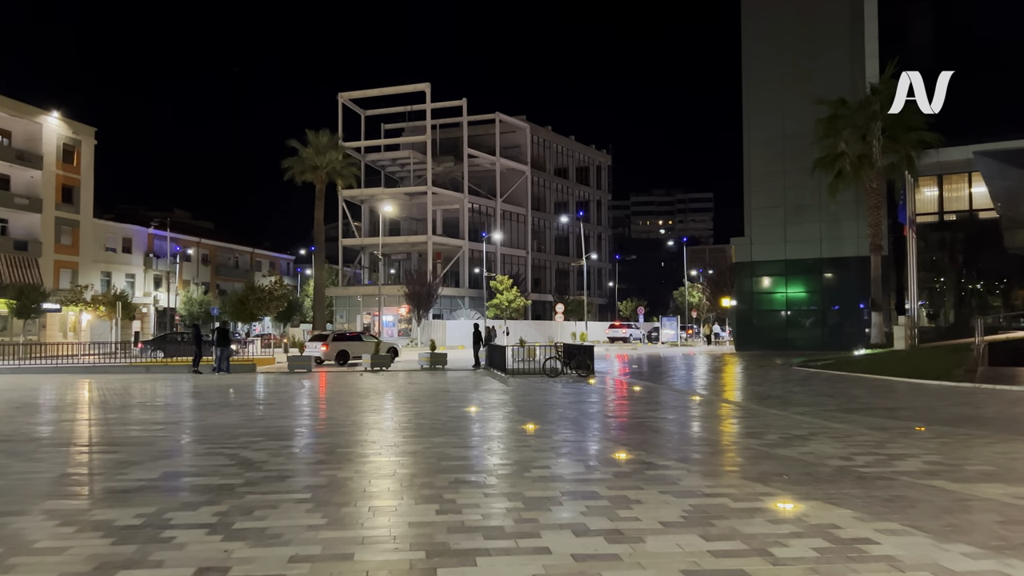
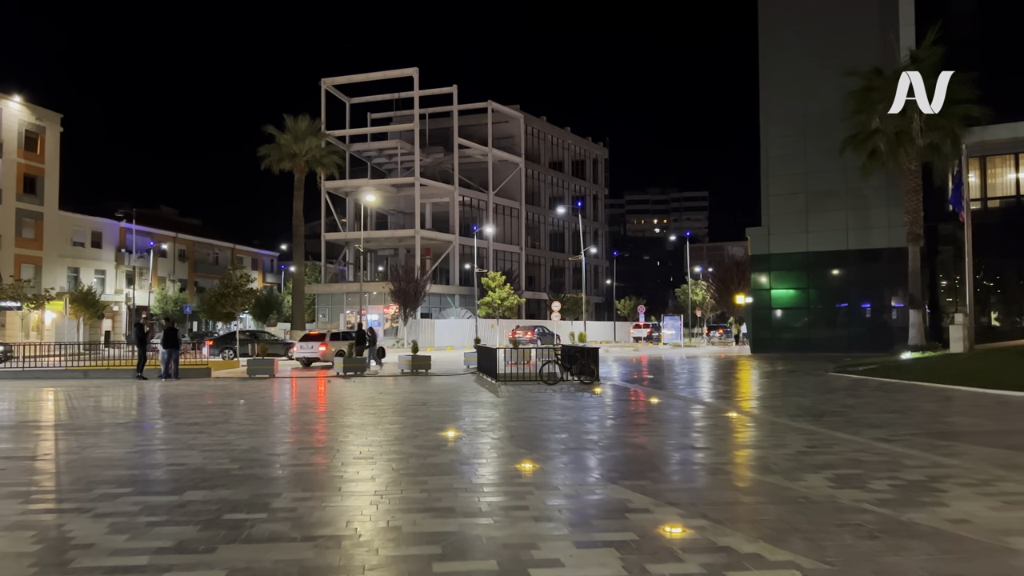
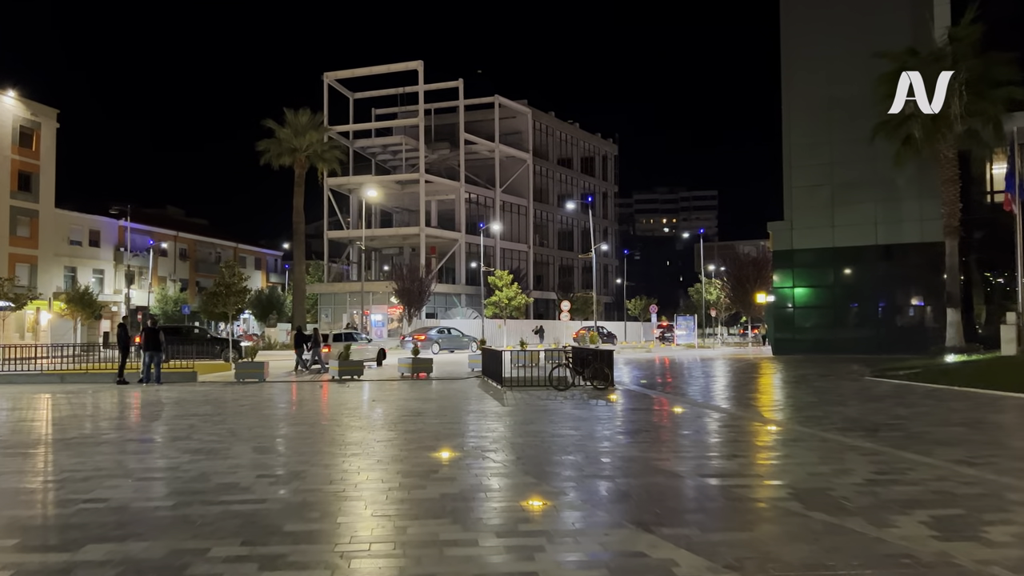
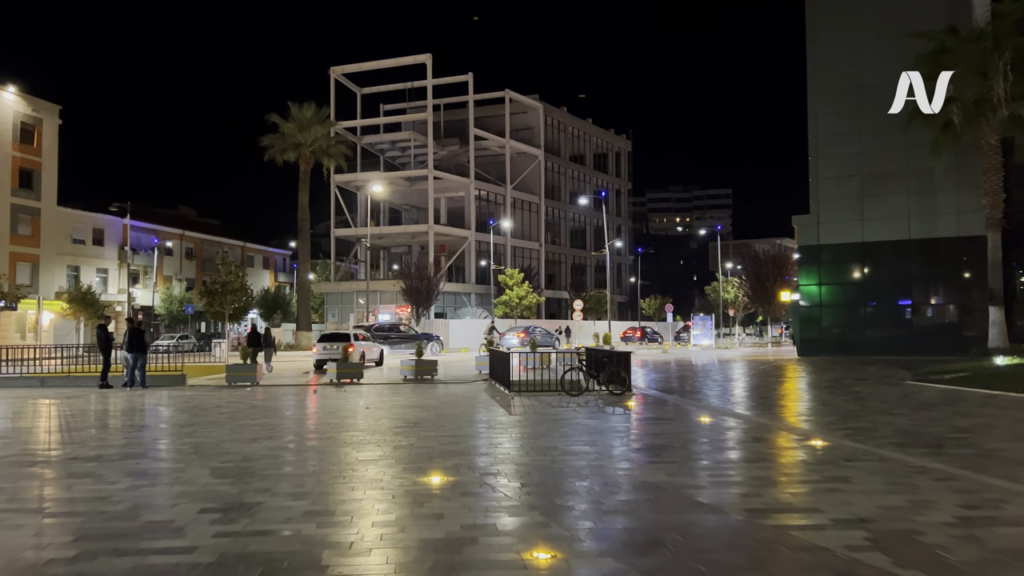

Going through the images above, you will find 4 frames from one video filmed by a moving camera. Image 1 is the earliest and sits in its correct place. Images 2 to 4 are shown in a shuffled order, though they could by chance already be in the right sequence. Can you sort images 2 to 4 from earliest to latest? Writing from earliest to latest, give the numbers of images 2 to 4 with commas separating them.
2, 3, 4
